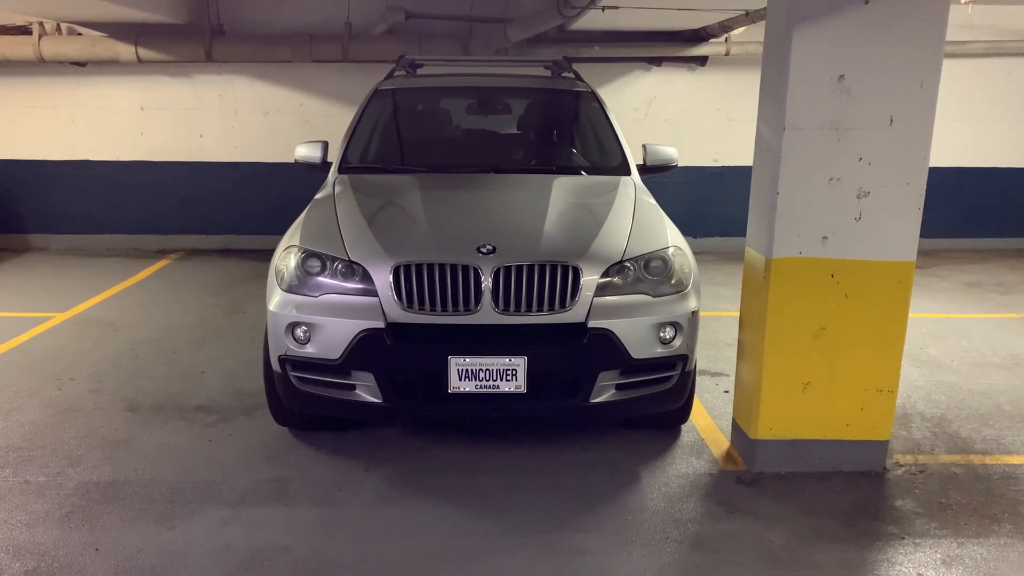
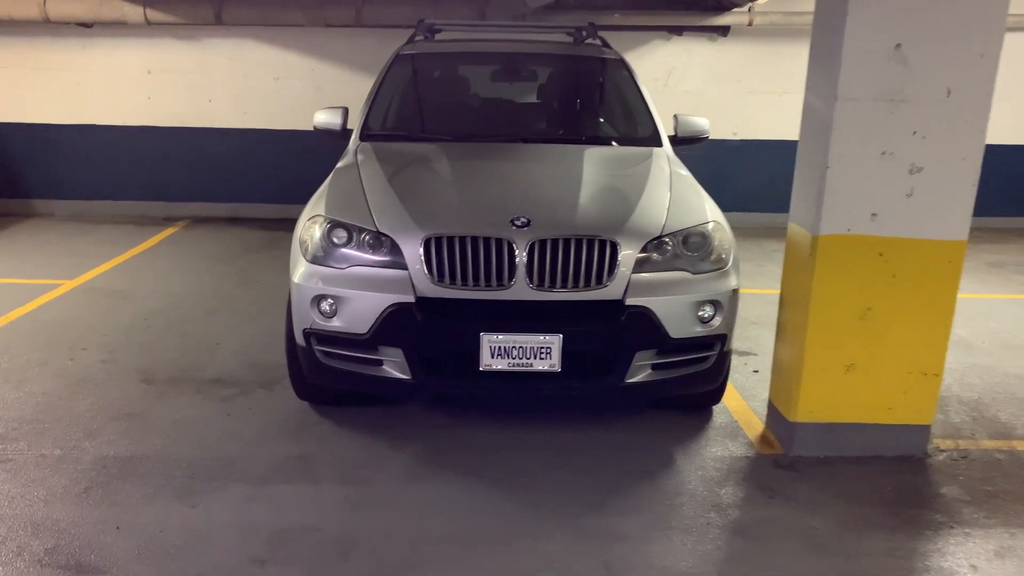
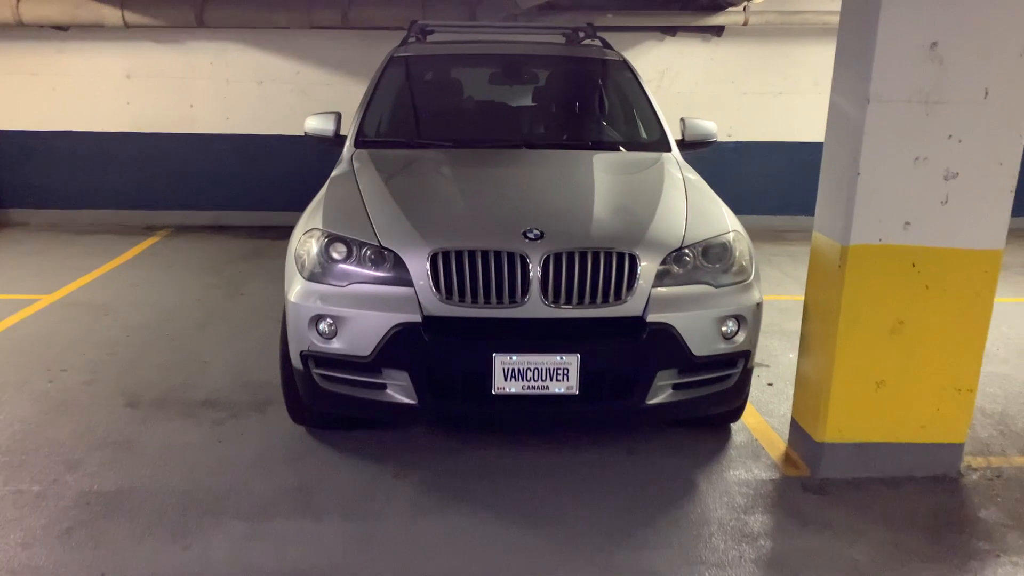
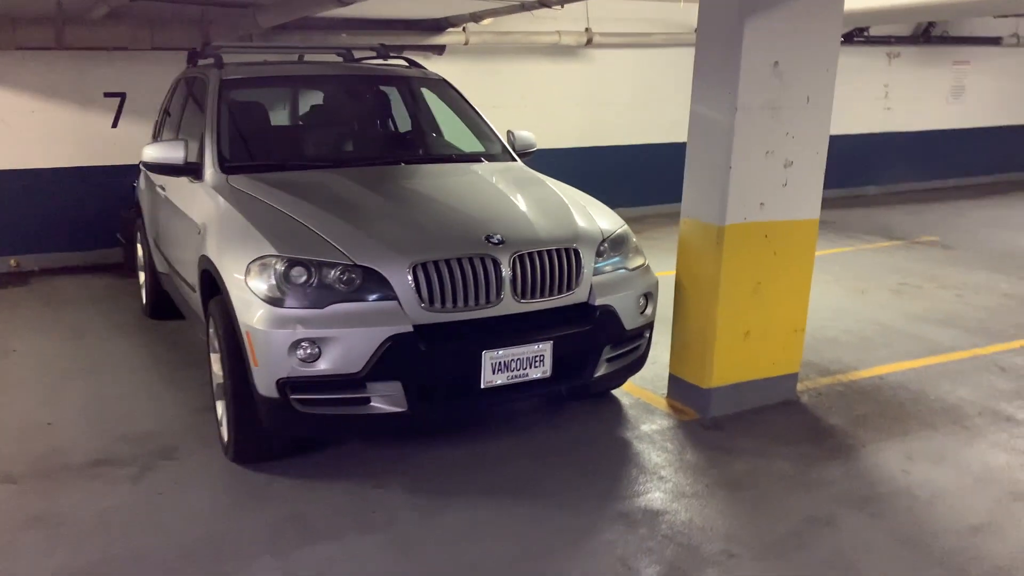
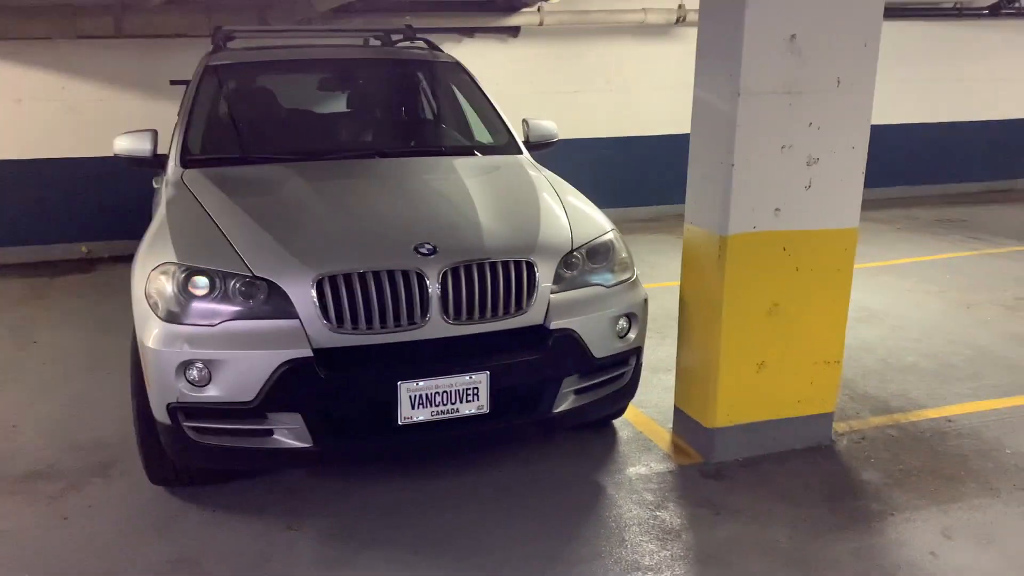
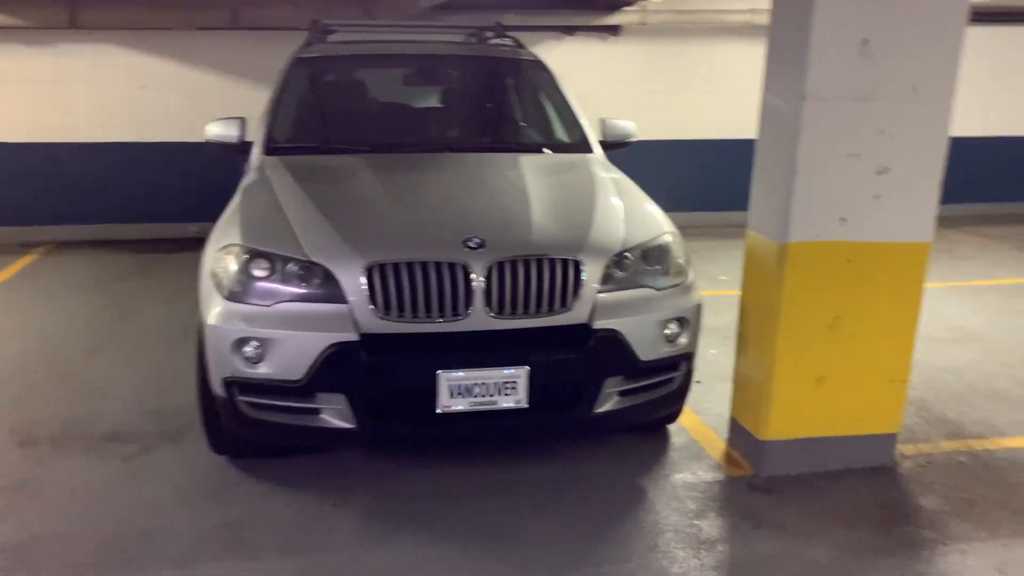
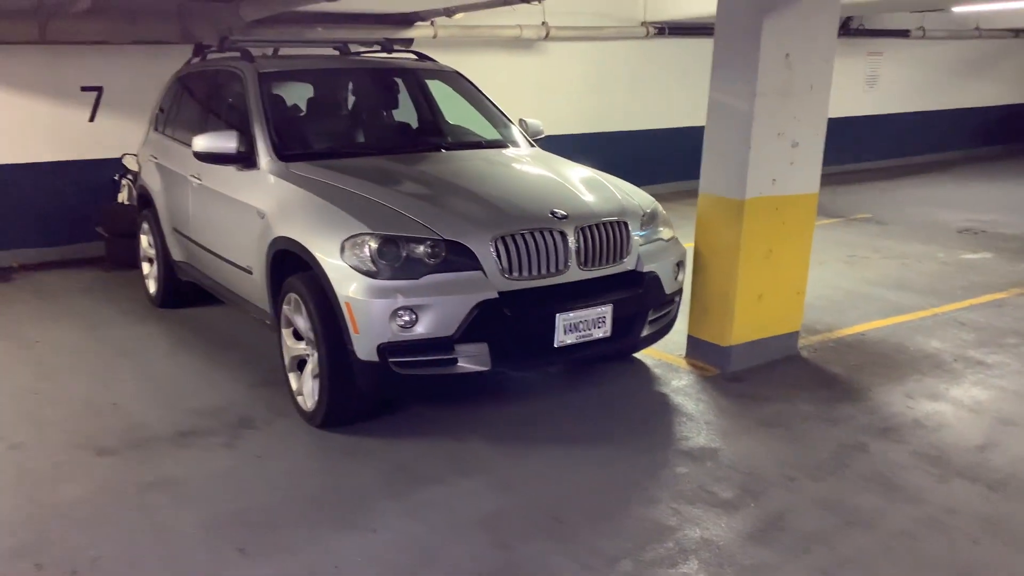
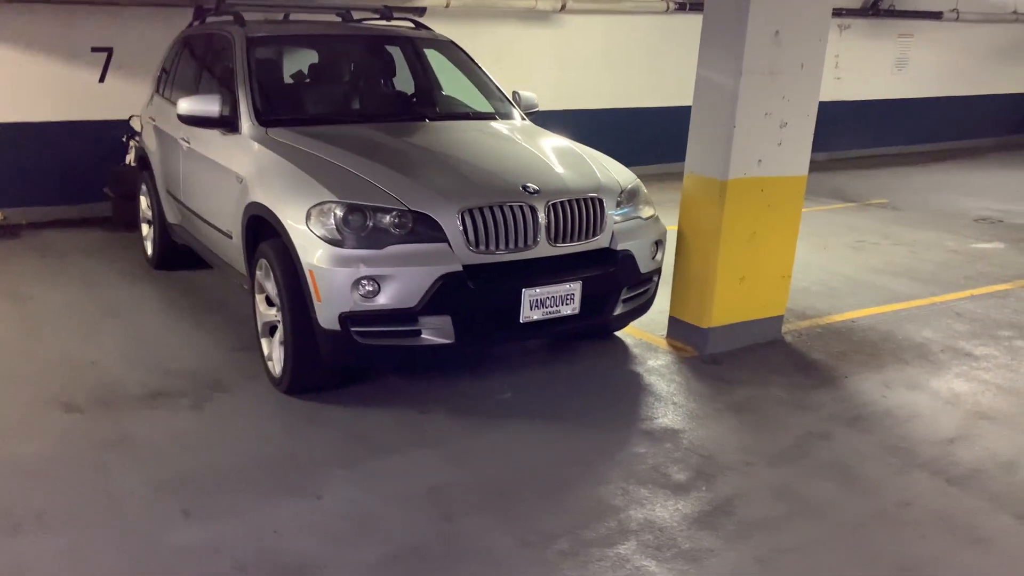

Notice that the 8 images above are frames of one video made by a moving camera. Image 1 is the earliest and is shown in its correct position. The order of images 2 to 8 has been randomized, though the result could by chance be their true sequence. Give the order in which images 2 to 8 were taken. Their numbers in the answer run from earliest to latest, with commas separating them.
2, 3, 6, 5, 4, 8, 7
